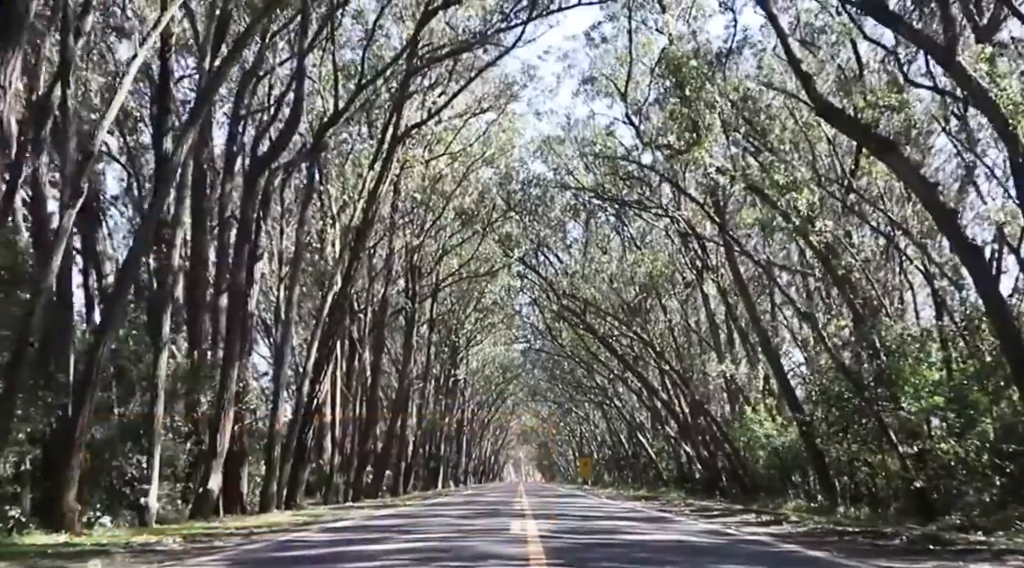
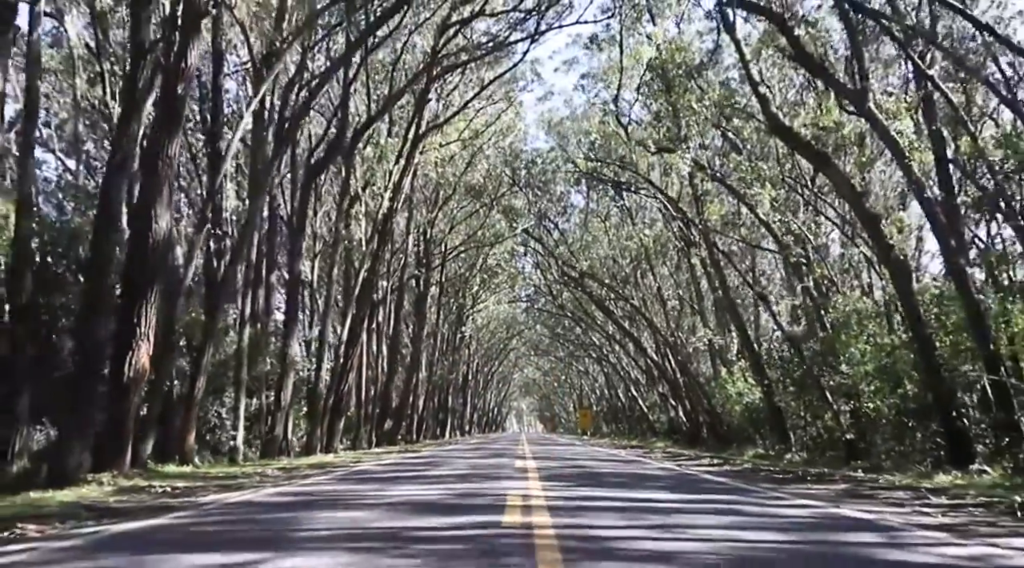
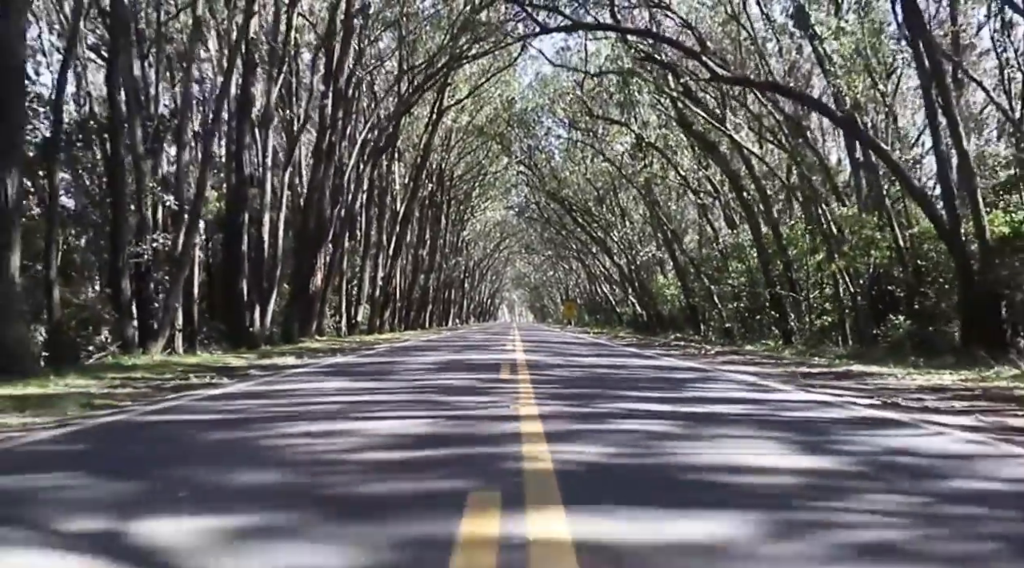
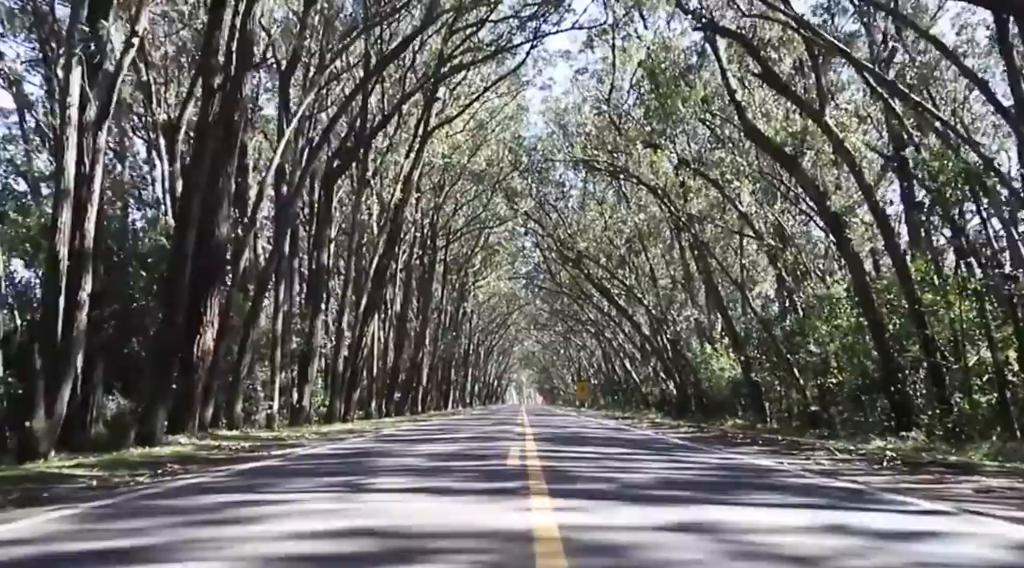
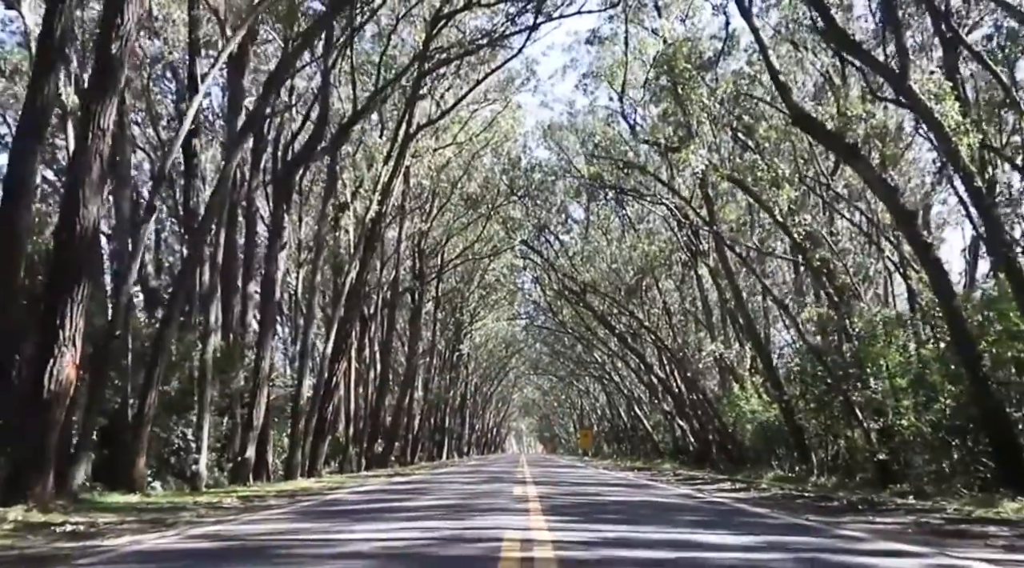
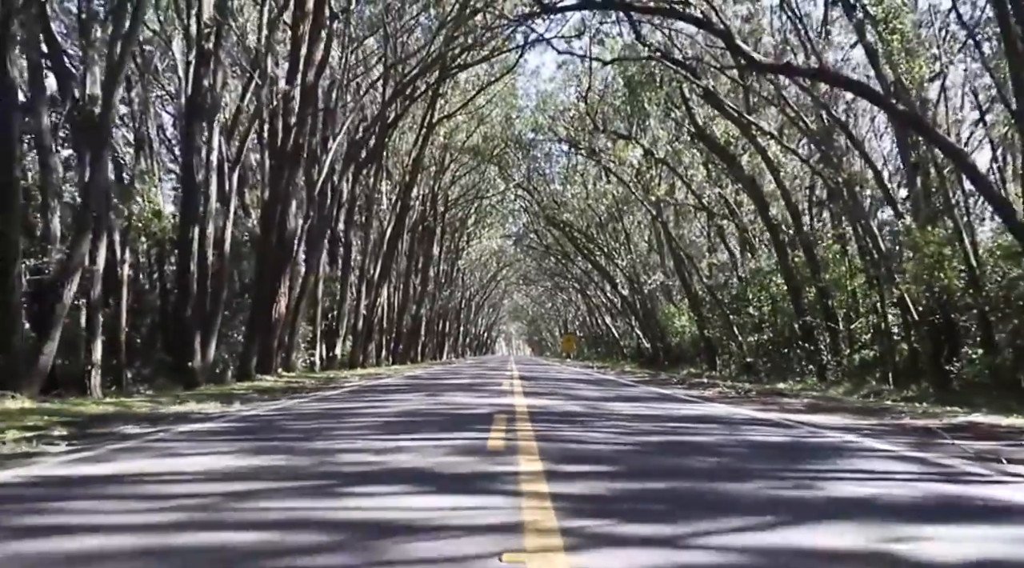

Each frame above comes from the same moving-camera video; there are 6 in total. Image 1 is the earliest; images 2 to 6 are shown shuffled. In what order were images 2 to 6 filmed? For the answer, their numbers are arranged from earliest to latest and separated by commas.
5, 2, 4, 6, 3
